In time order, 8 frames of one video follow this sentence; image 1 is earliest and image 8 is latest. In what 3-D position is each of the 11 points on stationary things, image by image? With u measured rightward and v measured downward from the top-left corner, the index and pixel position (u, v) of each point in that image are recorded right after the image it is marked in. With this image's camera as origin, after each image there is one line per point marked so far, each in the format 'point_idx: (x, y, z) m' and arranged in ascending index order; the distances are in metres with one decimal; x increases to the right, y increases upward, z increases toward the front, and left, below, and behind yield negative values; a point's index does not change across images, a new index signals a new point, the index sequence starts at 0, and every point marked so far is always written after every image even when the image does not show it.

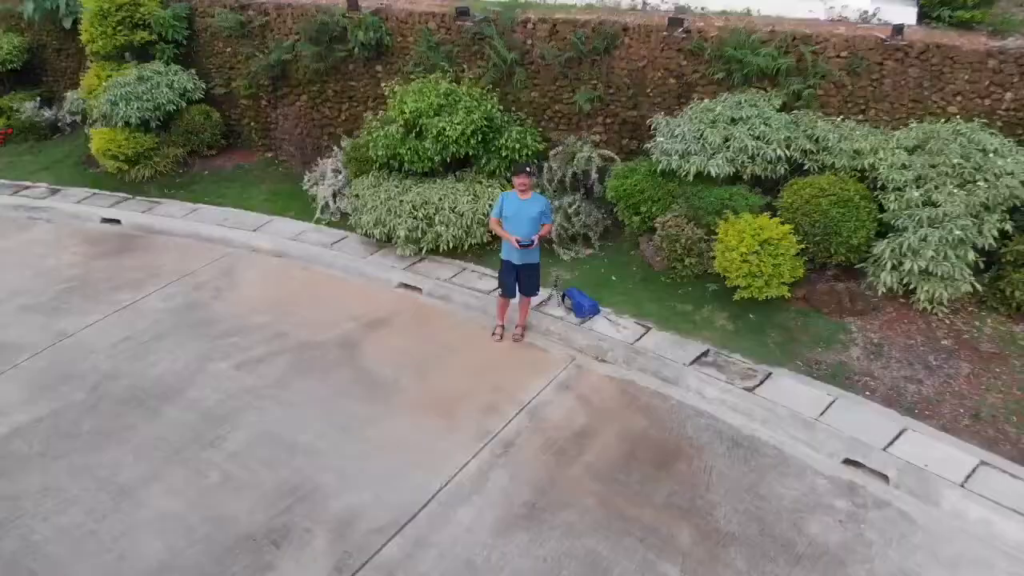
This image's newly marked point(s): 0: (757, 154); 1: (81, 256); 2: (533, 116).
0: (+1.5, +0.9, +5.1) m
1: (-3.3, +0.3, +6.0) m
2: (+0.2, +1.4, +6.2) m
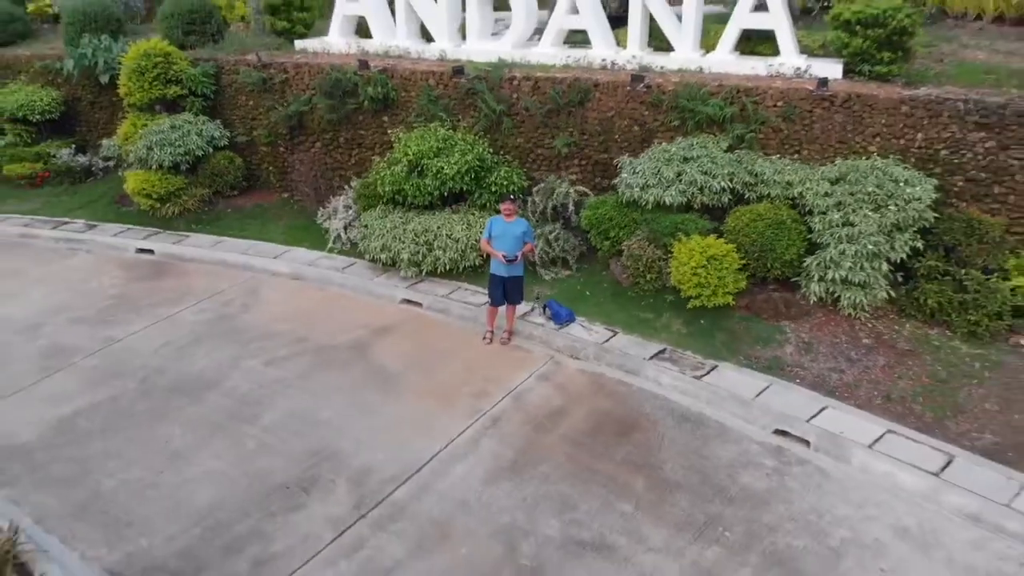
0: (+1.4, +0.8, +6.0) m
1: (-3.4, +0.1, +6.8) m
2: (+0.1, +1.2, +7.1) m
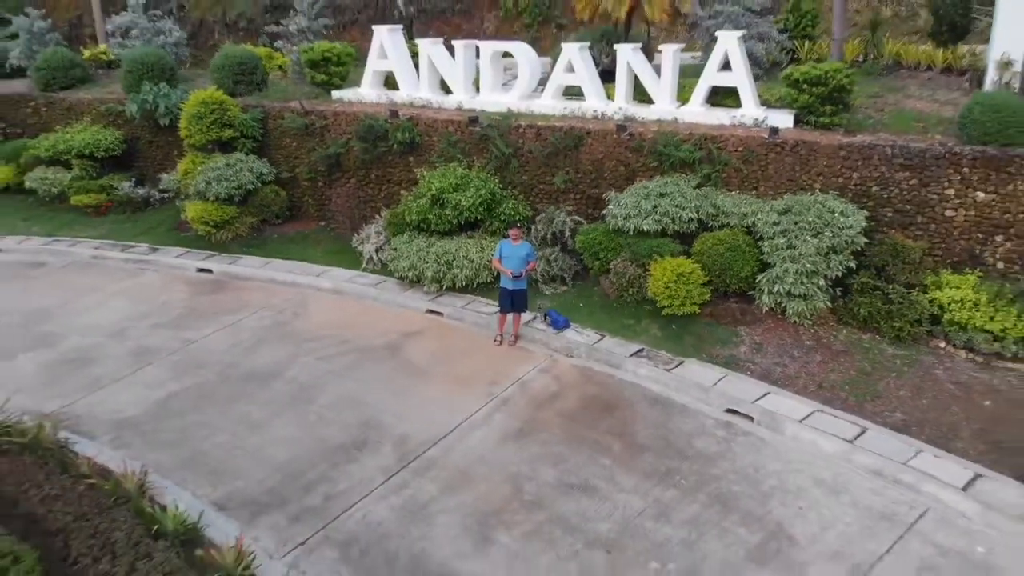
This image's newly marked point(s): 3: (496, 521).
0: (+1.5, +0.6, +7.2) m
1: (-3.3, -0.1, +8.0) m
2: (+0.1, +1.0, +8.4) m
3: (-0.1, -1.4, +4.6) m
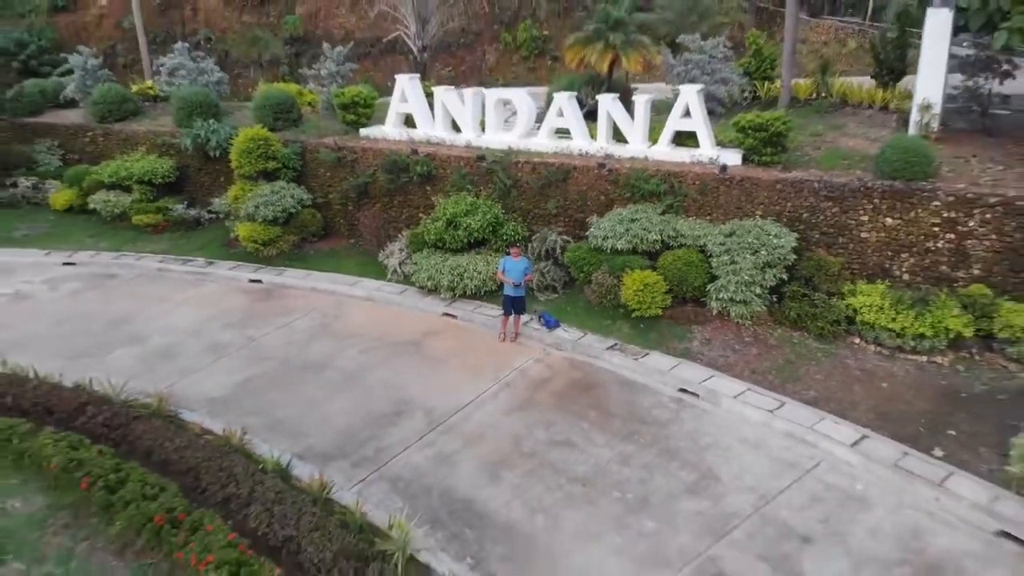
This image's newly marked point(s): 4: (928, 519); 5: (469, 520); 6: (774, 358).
0: (+1.5, +0.6, +8.9) m
1: (-3.3, -0.2, +9.7) m
2: (+0.1, +0.9, +10.1) m
3: (0.0, -1.4, +6.2) m
4: (+3.1, -1.7, +5.8) m
5: (-0.3, -1.7, +5.6) m
6: (+2.6, -0.7, +7.9) m
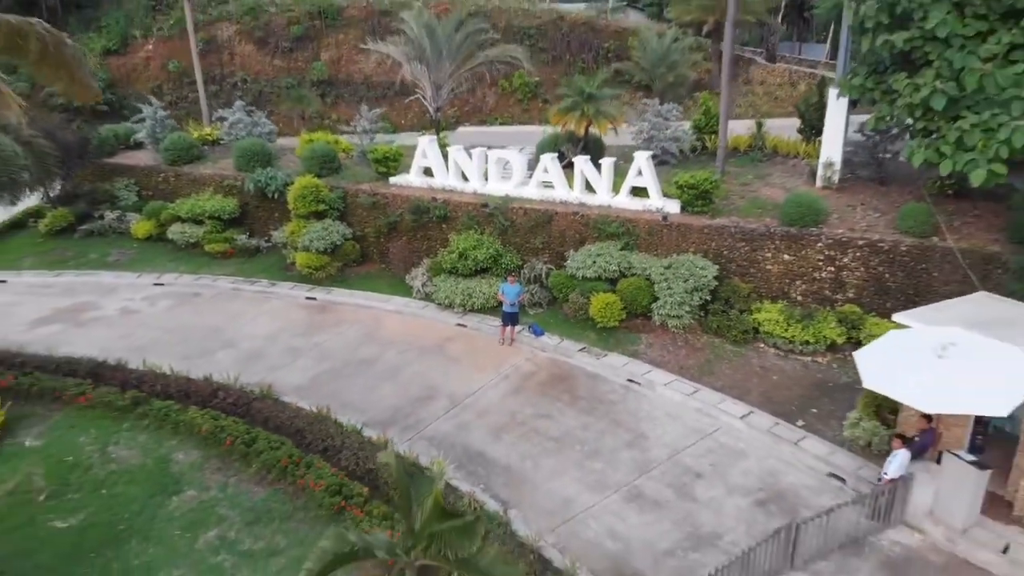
0: (+1.5, +0.3, +11.9) m
1: (-3.3, -0.4, +12.7) m
2: (+0.1, +0.6, +13.1) m
3: (-0.1, -1.7, +9.3) m
4: (+3.1, -2.0, +8.9) m
5: (-0.3, -1.9, +8.7) m
6: (+2.6, -1.0, +10.9) m
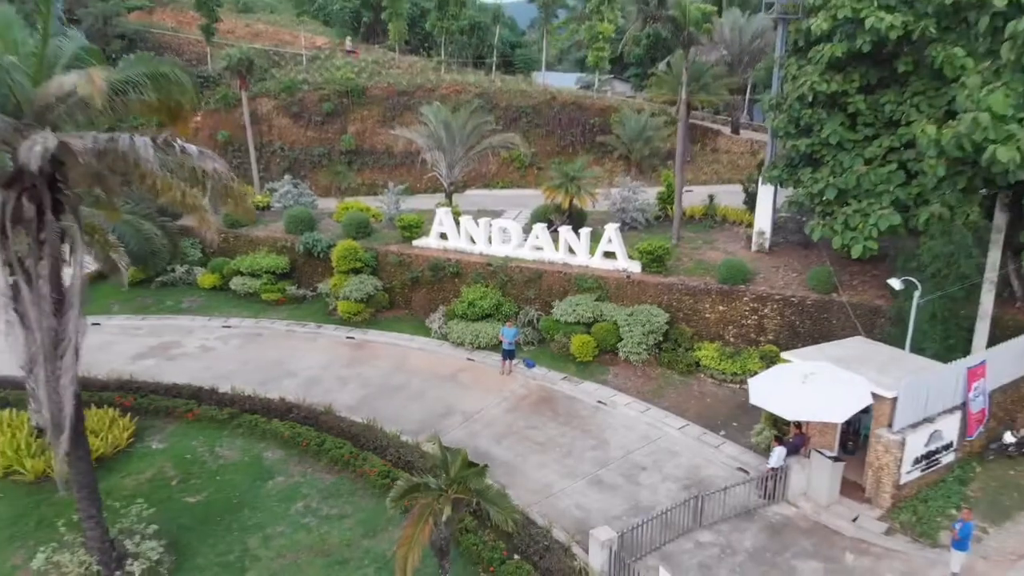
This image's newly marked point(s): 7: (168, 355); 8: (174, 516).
0: (+1.4, -0.6, +15.4) m
1: (-3.4, -1.3, +16.2) m
2: (0.0, -0.3, +16.6) m
3: (-0.1, -2.4, +12.7) m
4: (+3.0, -2.7, +12.3) m
5: (-0.4, -2.6, +12.1) m
6: (+2.5, -1.8, +14.4) m
7: (-7.2, -1.4, +16.3) m
8: (-4.7, -3.2, +10.9) m
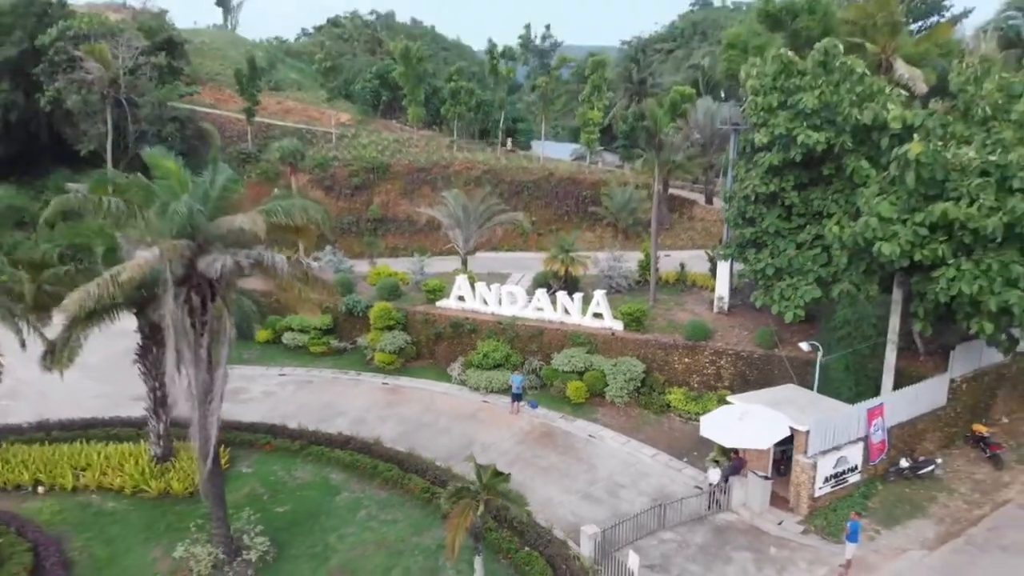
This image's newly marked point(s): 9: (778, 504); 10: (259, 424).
0: (+1.6, -1.9, +19.2) m
1: (-3.2, -2.7, +19.9) m
2: (+0.2, -1.7, +20.4) m
3: (+0.1, -3.7, +16.4) m
4: (+3.2, -3.9, +16.0) m
5: (-0.2, -3.9, +15.8) m
6: (+2.7, -3.1, +18.1) m
7: (-7.0, -2.8, +20.0) m
8: (-4.5, -4.3, +14.6) m
9: (+5.3, -4.3, +15.5) m
10: (-5.7, -3.1, +17.8) m
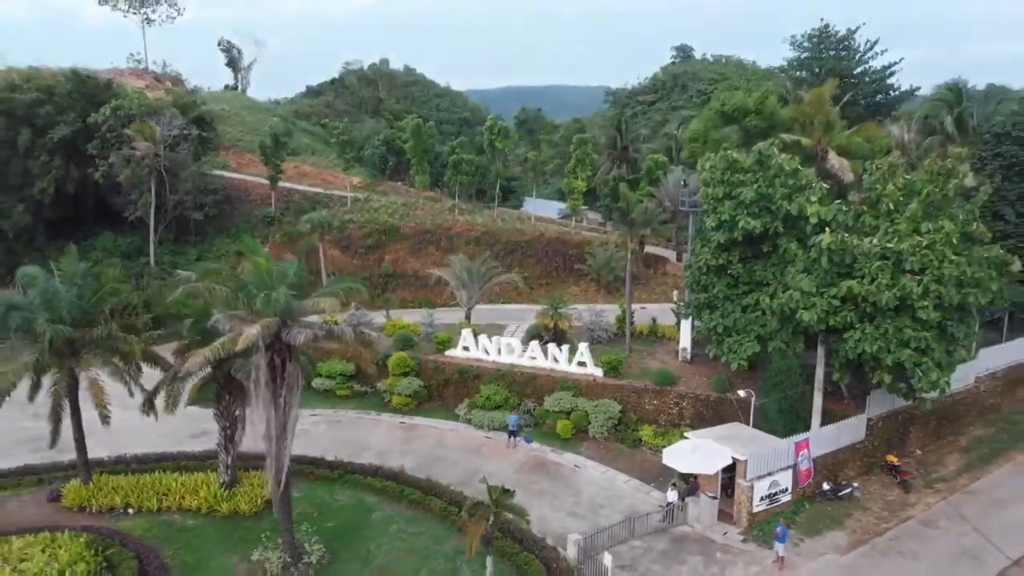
0: (+1.6, -3.6, +23.2) m
1: (-3.3, -4.4, +23.8) m
2: (+0.2, -3.4, +24.4) m
3: (+0.1, -5.2, +20.3) m
4: (+3.2, -5.4, +19.9) m
5: (-0.2, -5.3, +19.6) m
6: (+2.7, -4.7, +22.1) m
7: (-7.0, -4.5, +23.8) m
8: (-4.5, -5.8, +18.3) m
9: (+5.3, -5.7, +19.4) m
10: (-5.8, -4.7, +21.6) m
